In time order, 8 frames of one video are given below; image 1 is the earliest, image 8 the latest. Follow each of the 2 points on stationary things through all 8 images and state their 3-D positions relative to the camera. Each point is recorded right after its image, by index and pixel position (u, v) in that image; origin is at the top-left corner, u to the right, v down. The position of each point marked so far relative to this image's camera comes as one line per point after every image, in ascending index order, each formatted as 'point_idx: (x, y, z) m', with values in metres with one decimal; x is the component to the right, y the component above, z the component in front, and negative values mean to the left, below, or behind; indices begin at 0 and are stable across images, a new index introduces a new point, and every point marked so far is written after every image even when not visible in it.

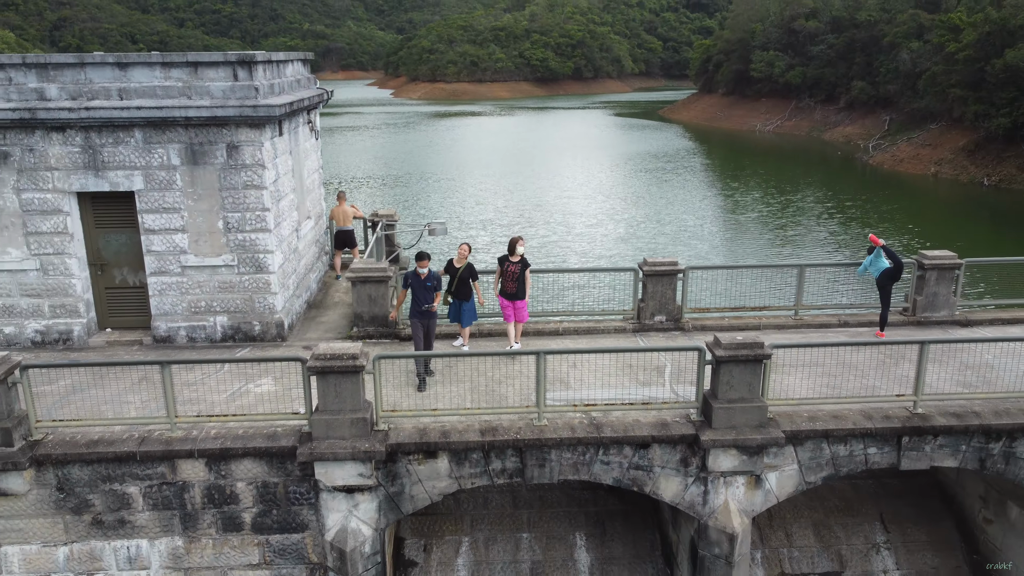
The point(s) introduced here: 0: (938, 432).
0: (+2.5, -0.8, +4.9) m
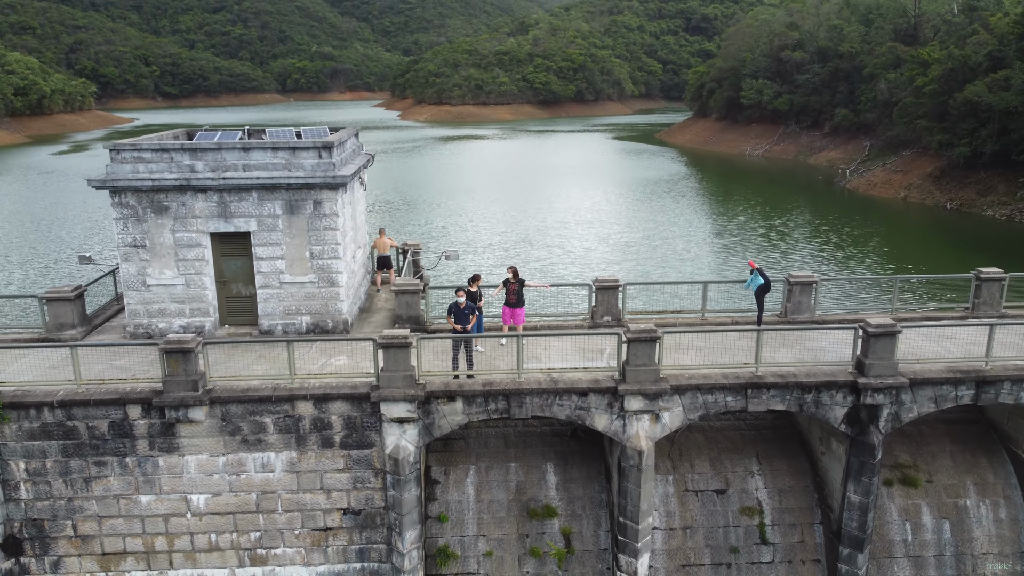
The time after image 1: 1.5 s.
0: (+2.4, -0.9, +7.8) m
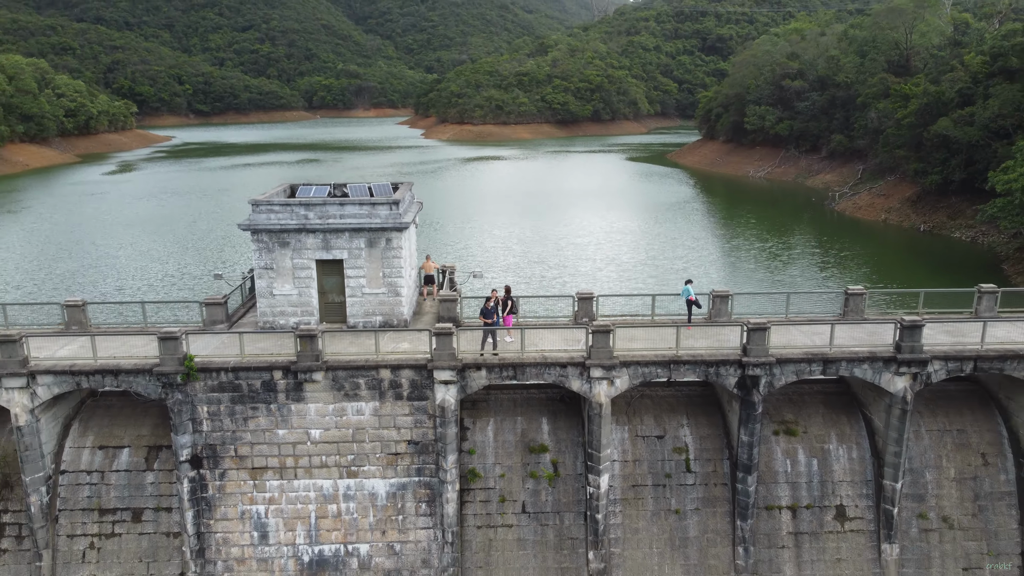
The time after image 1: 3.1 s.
0: (+2.5, -1.1, +12.0) m
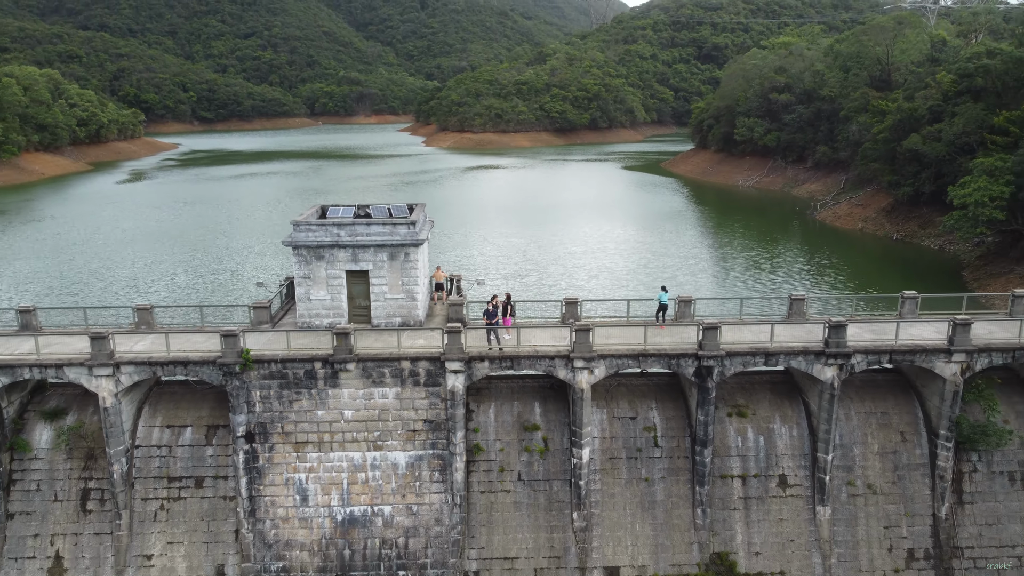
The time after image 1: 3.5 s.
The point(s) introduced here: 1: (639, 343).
0: (+2.4, -1.2, +14.7) m
1: (+2.2, -1.0, +14.9) m
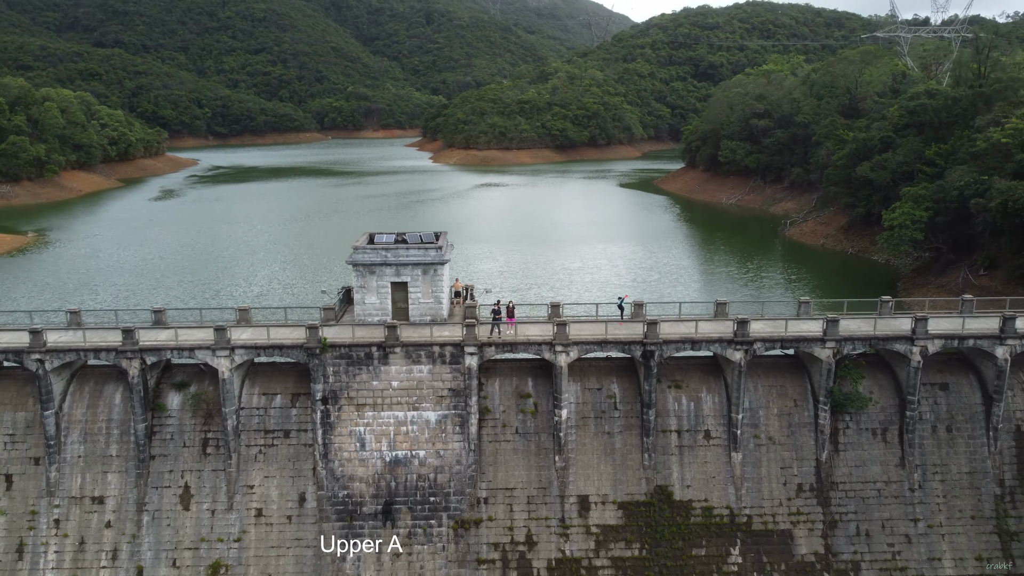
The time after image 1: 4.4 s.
0: (+2.4, -1.3, +20.7) m
1: (+2.2, -1.1, +20.9) m
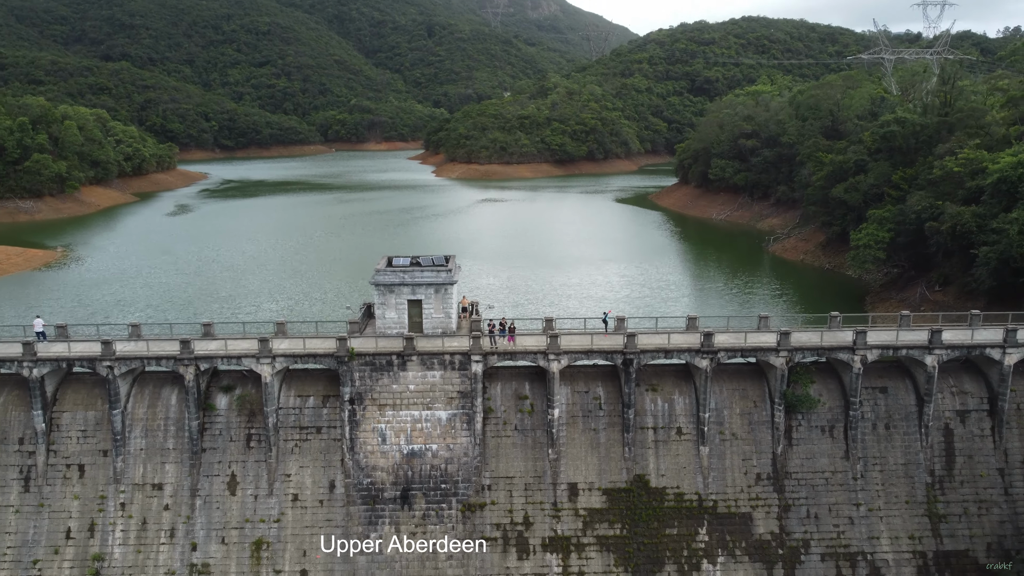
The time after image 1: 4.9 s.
0: (+2.4, -1.9, +24.3) m
1: (+2.2, -1.7, +24.5) m
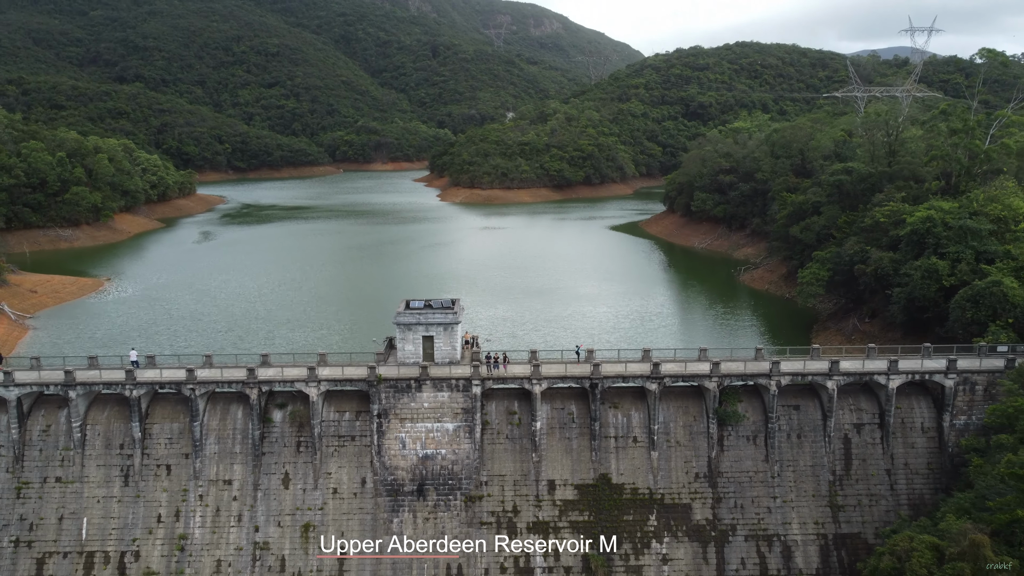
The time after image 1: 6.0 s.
0: (+2.1, -3.4, +31.2) m
1: (+1.9, -3.2, +31.5) m
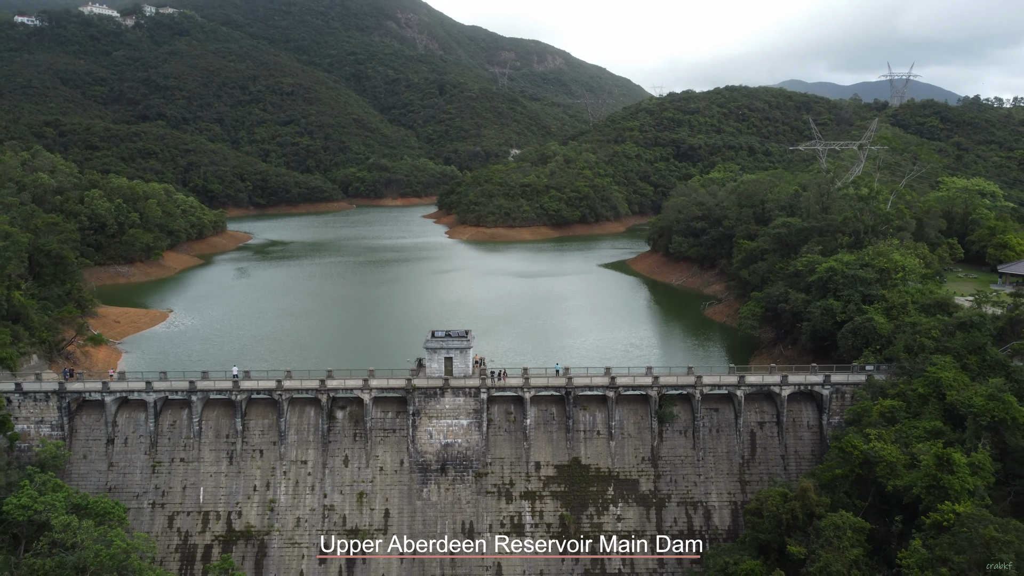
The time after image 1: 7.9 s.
0: (+1.9, -5.2, +43.4) m
1: (+1.8, -5.0, +43.7) m
